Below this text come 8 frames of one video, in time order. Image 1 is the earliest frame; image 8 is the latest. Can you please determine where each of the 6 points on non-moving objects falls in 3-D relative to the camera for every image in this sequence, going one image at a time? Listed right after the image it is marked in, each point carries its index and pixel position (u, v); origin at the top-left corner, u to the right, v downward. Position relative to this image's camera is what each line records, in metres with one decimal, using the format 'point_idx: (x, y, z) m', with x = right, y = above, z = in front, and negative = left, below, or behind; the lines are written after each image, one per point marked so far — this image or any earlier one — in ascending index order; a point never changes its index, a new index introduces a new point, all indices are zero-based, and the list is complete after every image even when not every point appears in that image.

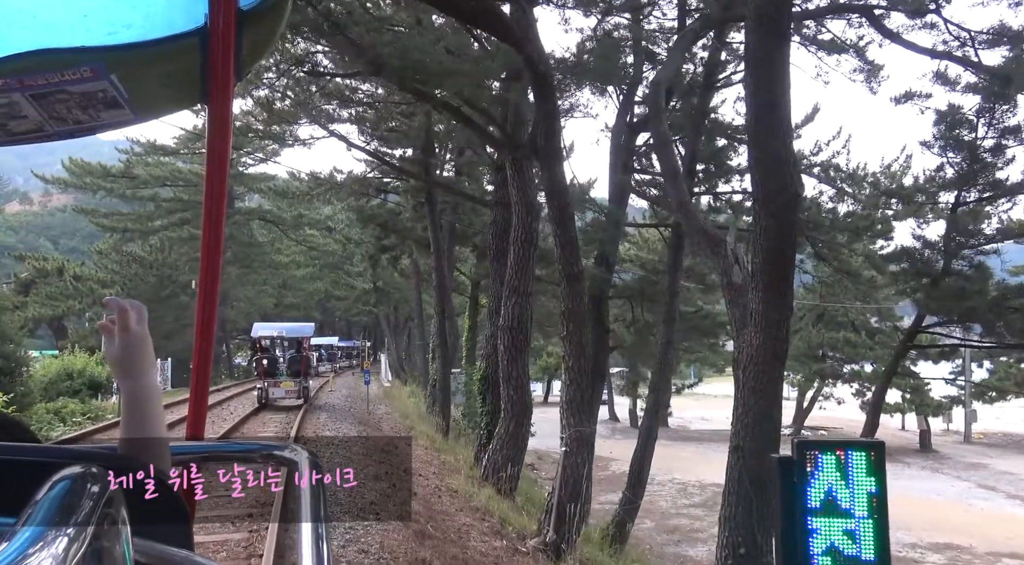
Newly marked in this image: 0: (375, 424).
0: (-2.4, -2.7, +18.1) m
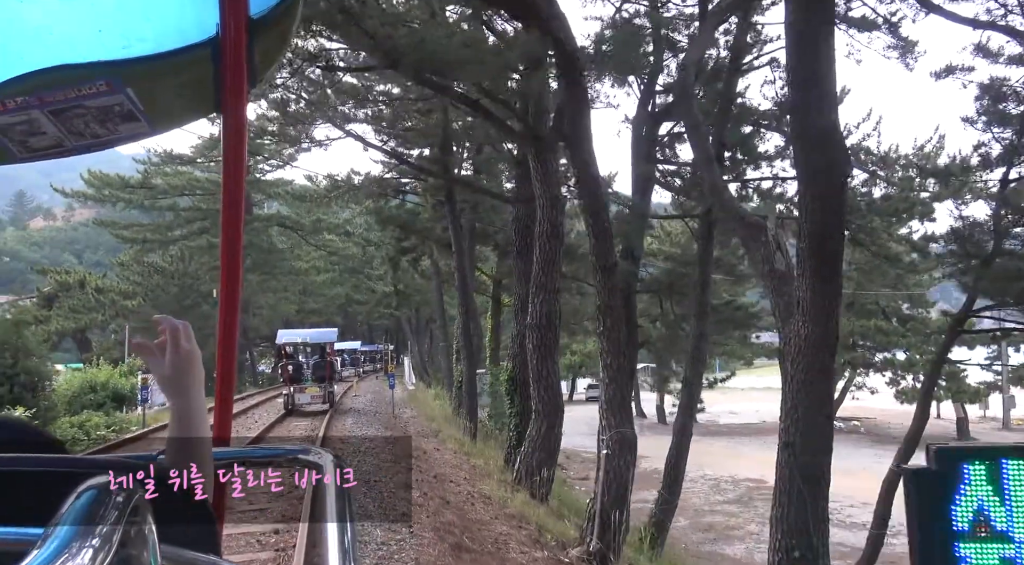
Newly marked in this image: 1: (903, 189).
0: (-1.9, -2.8, +17.9) m
1: (+5.8, +1.4, +14.5) m
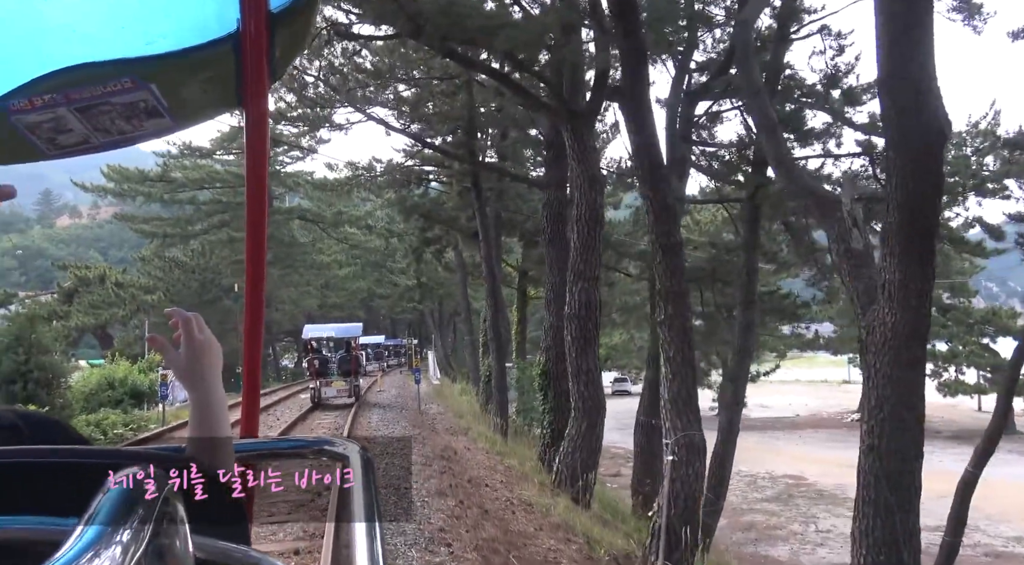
0: (-1.4, -2.6, +17.6) m
1: (+6.2, +1.6, +13.9) m
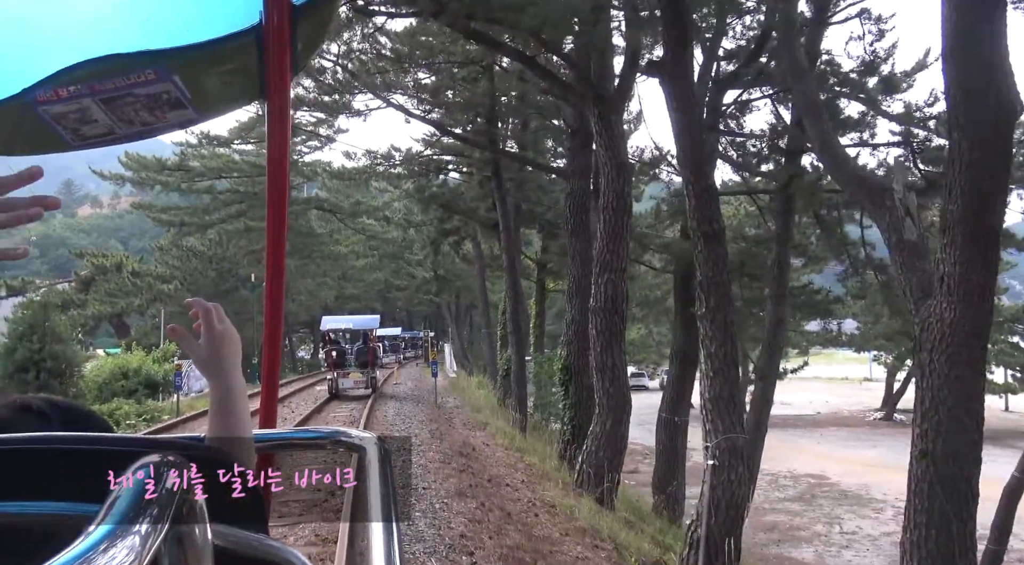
0: (-1.1, -2.5, +17.4) m
1: (+6.5, +1.6, +13.6) m
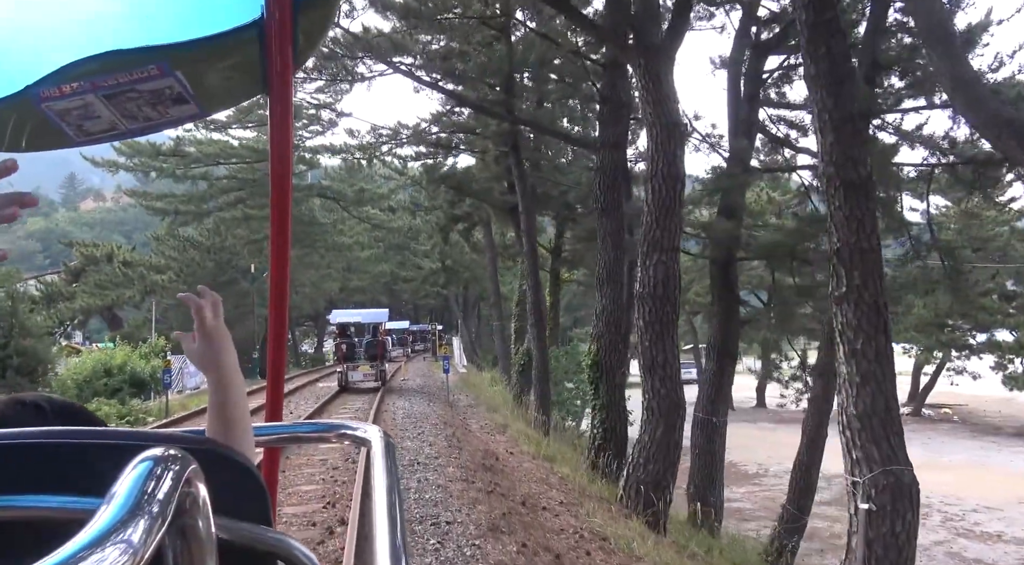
0: (-0.9, -2.3, +16.7) m
1: (+6.6, +1.8, +12.8) m
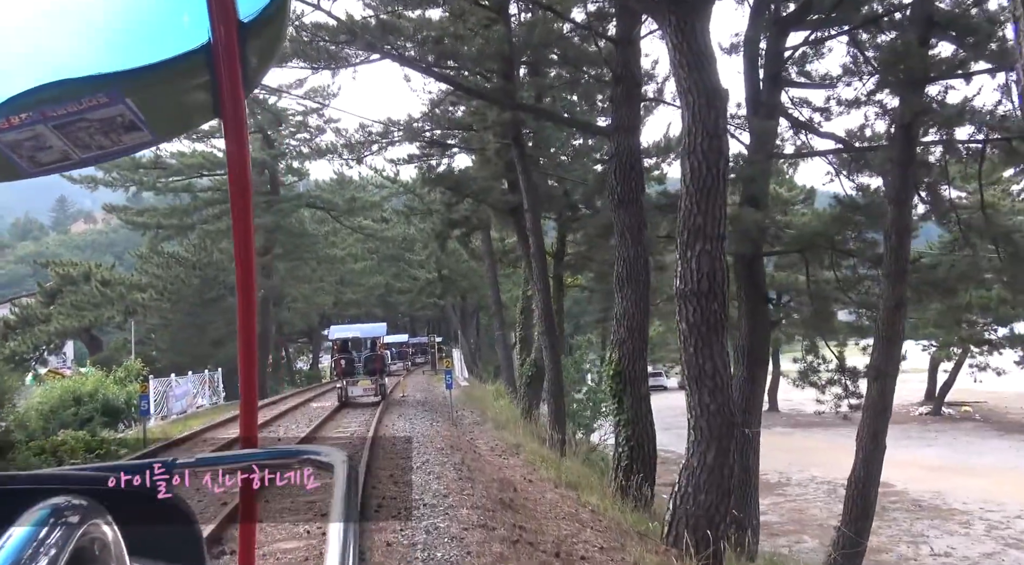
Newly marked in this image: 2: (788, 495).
0: (-0.8, -2.5, +16.0) m
1: (+6.6, +1.9, +12.2) m
2: (+5.5, -4.3, +19.6) m
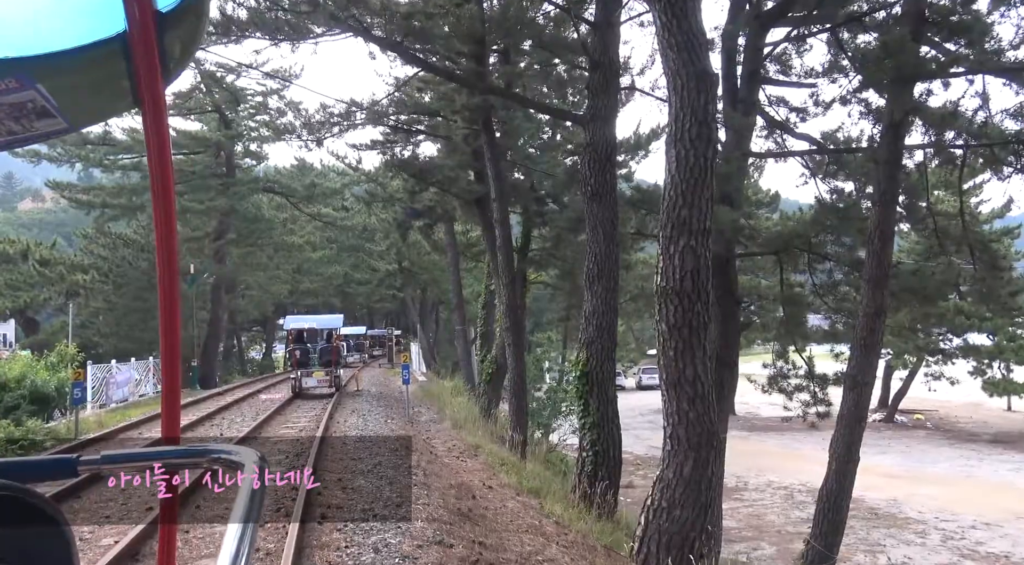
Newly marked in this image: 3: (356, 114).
0: (-1.5, -2.3, +15.7) m
1: (+6.2, +1.8, +12.1) m
2: (+4.6, -4.3, +19.5) m
3: (-2.5, +2.6, +15.4) m
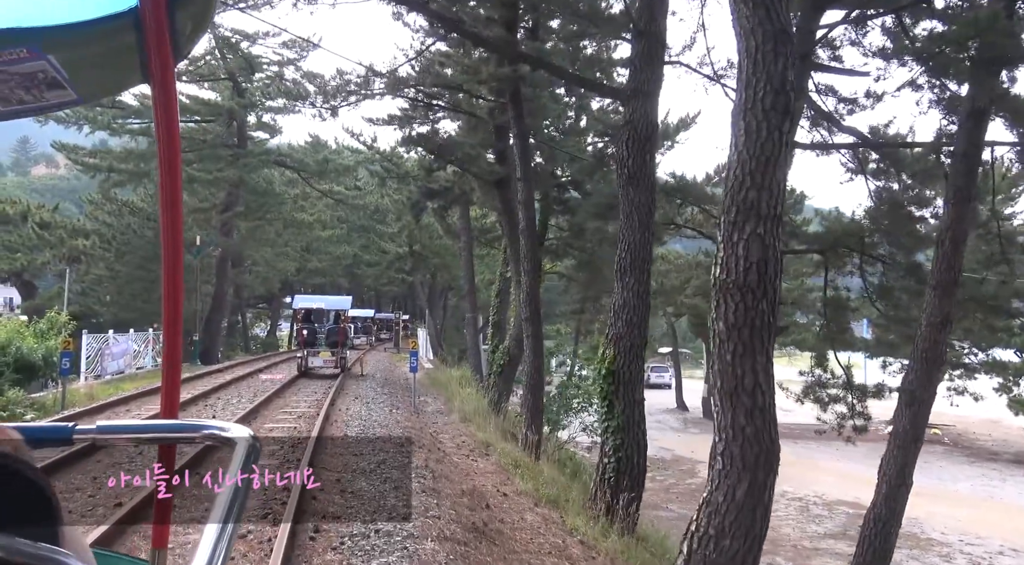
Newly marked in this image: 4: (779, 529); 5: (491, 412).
0: (-1.4, -2.1, +15.2) m
1: (+6.5, +1.6, +11.6) m
2: (+4.6, -4.4, +19.1) m
3: (-2.1, +2.9, +14.9) m
4: (+4.6, -4.3, +17.3) m
5: (-0.6, -2.2, +17.6) m
